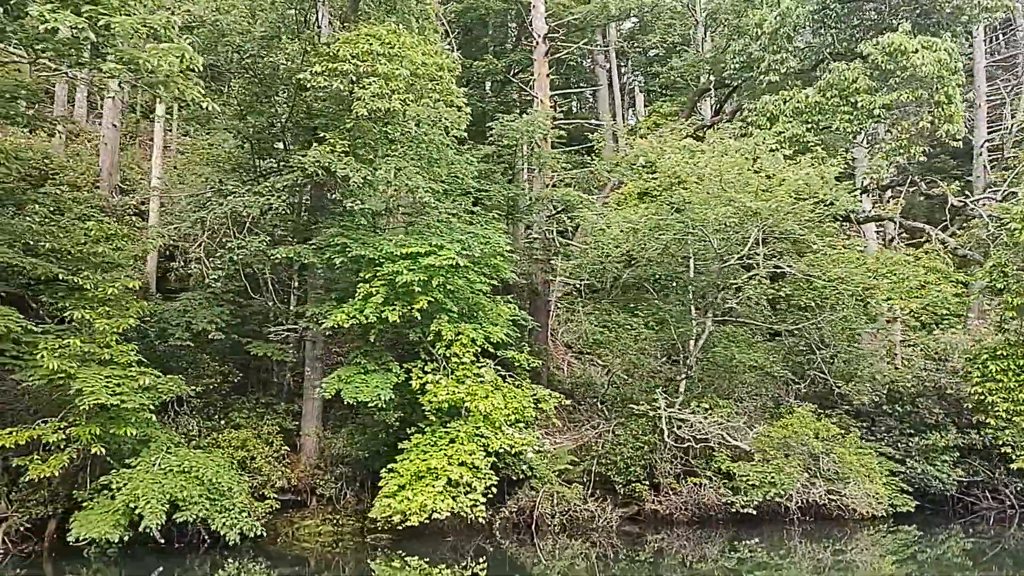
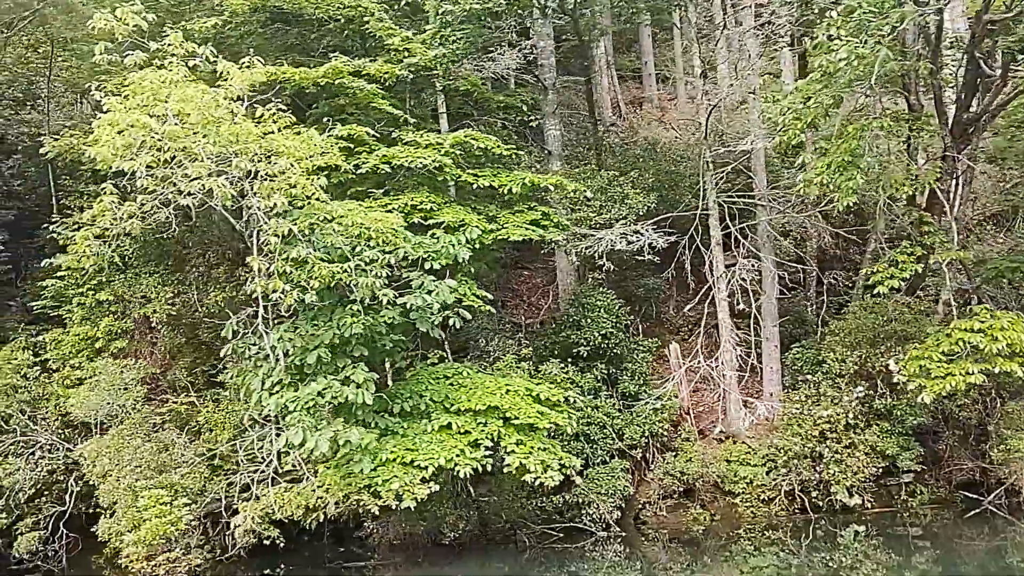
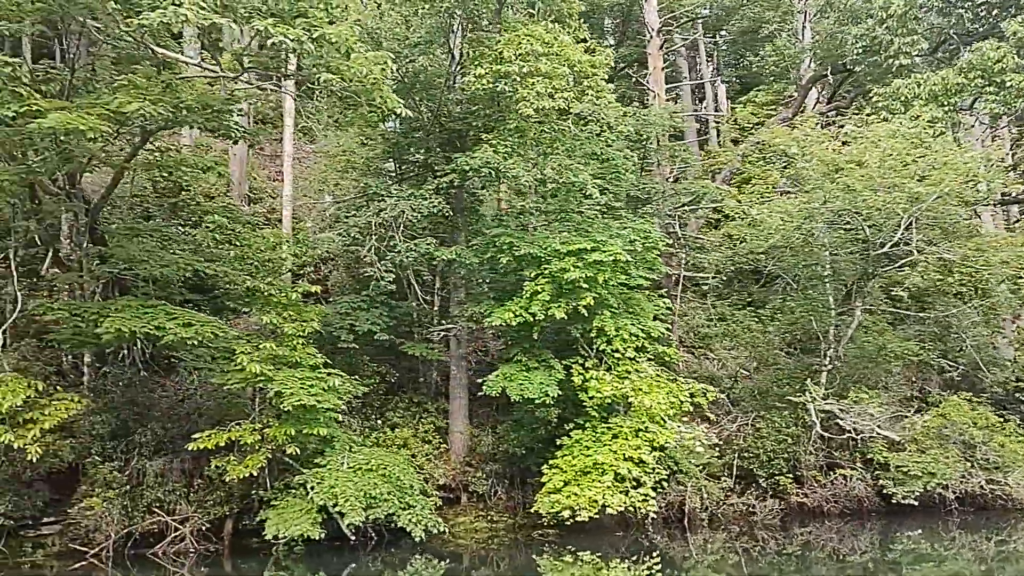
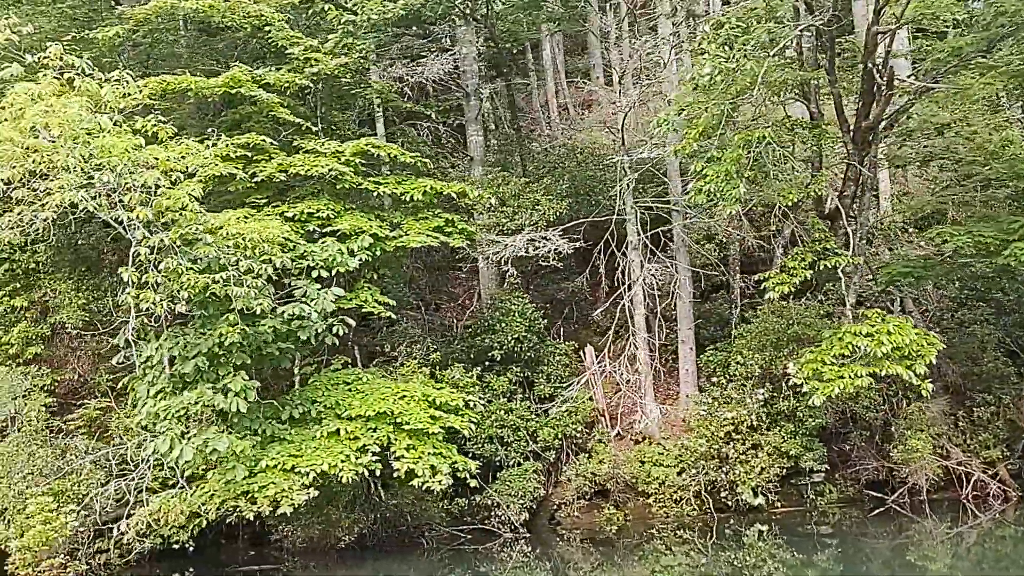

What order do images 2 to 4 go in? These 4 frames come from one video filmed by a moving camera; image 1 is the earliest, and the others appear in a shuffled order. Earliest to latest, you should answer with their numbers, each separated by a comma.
3, 4, 2
